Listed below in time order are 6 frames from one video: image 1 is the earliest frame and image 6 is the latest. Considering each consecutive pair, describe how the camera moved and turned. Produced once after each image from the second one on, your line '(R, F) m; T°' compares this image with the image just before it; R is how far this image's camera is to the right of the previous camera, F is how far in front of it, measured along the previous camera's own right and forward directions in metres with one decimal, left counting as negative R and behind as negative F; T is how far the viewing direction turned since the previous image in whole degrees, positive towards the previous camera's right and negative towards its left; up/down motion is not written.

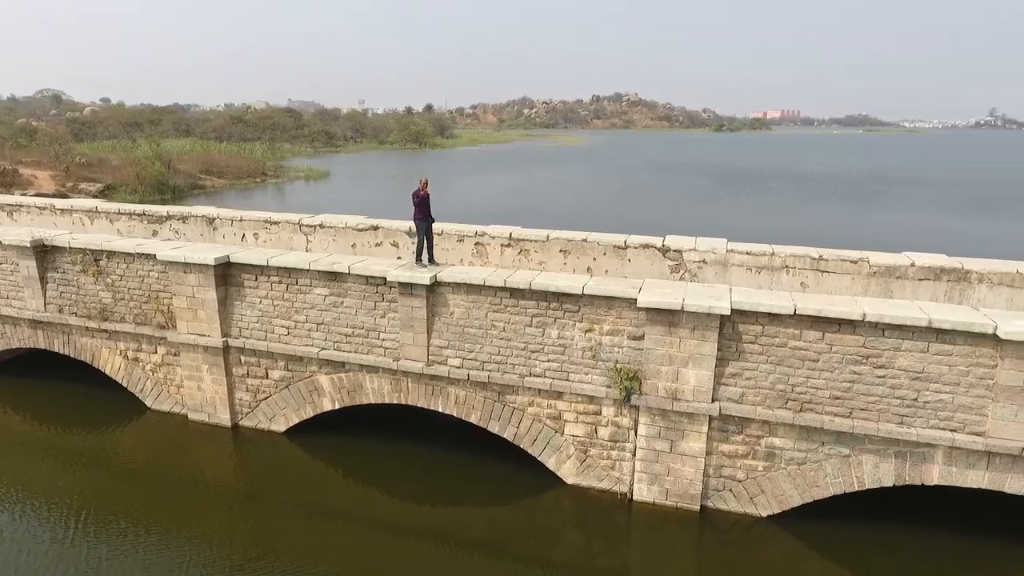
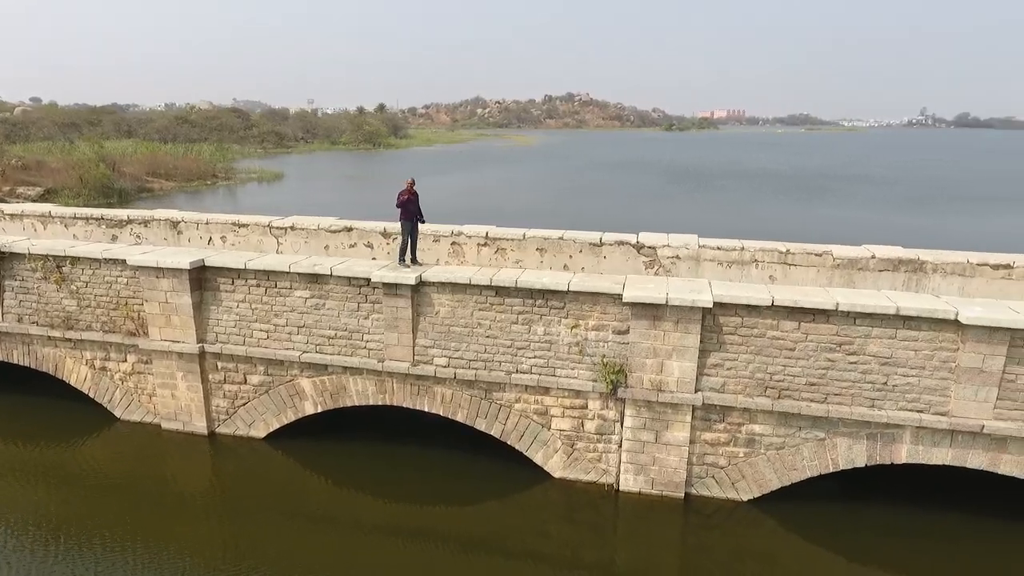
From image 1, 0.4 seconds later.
(-0.4, -0.1) m; +4°
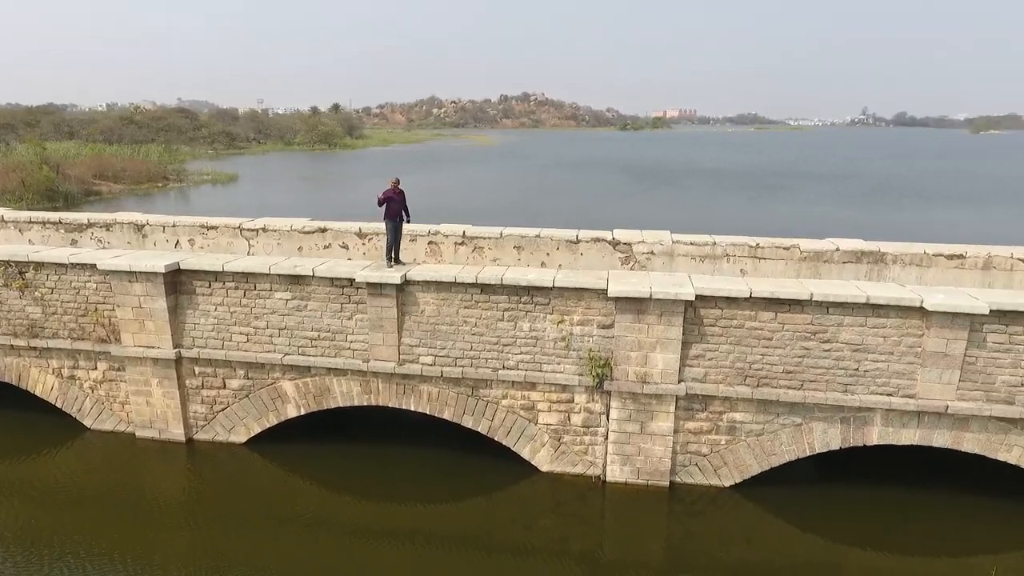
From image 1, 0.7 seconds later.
(-0.3, -0.1) m; +4°
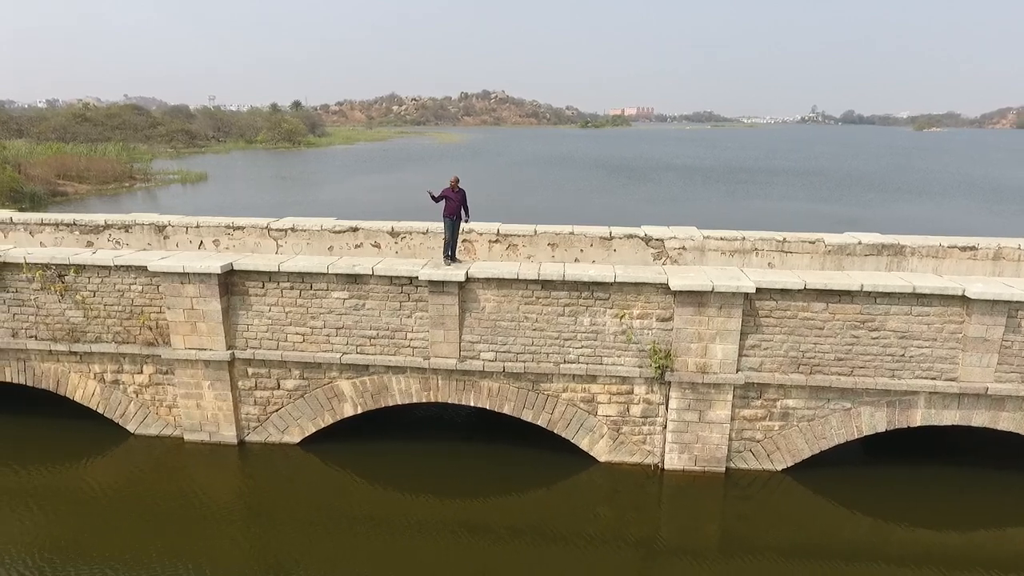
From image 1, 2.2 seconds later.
(-1.2, -0.1) m; +4°
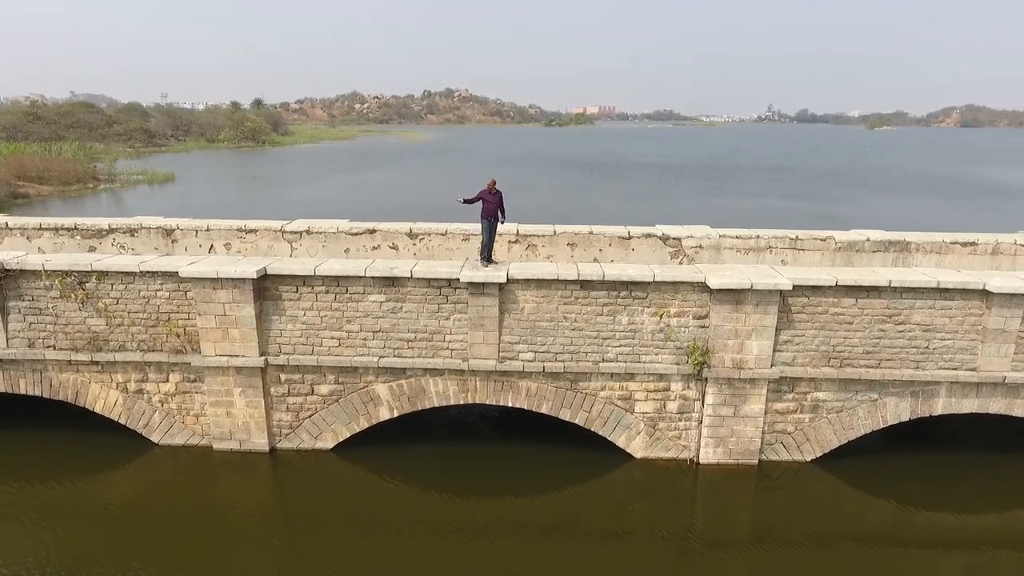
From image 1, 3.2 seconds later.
(-0.9, 0.0) m; +3°
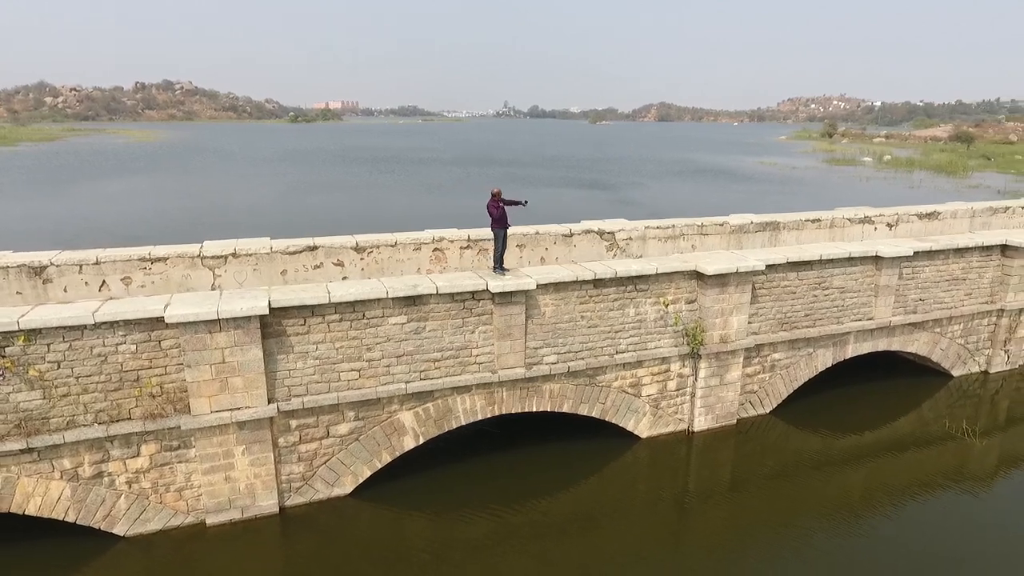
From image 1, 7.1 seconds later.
(-3.2, +0.7) m; +22°
